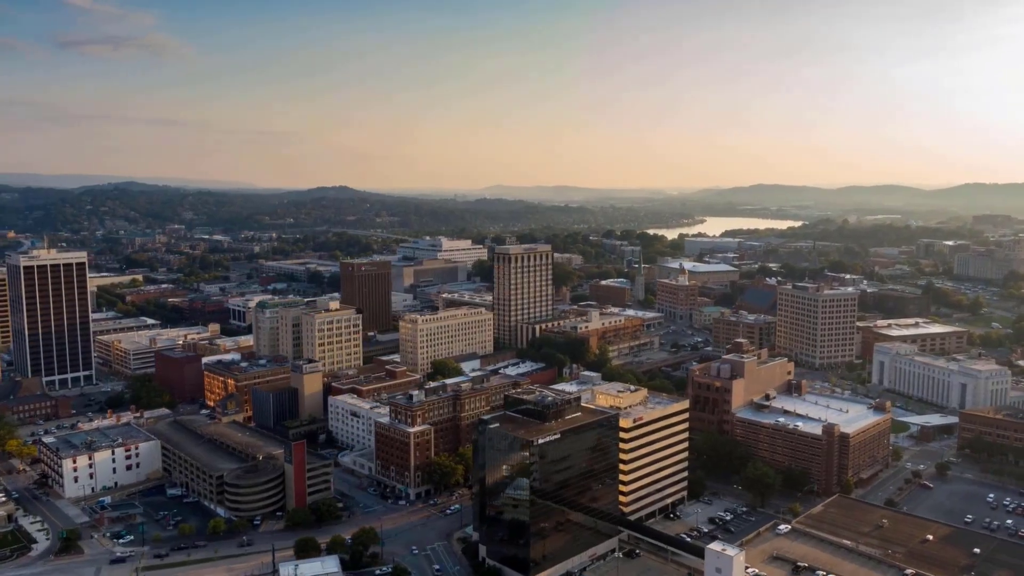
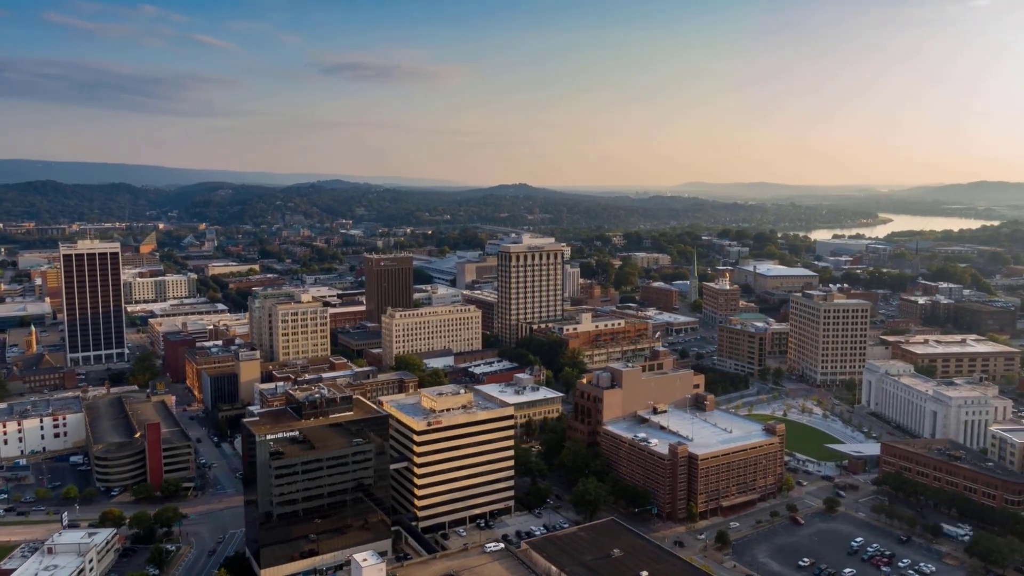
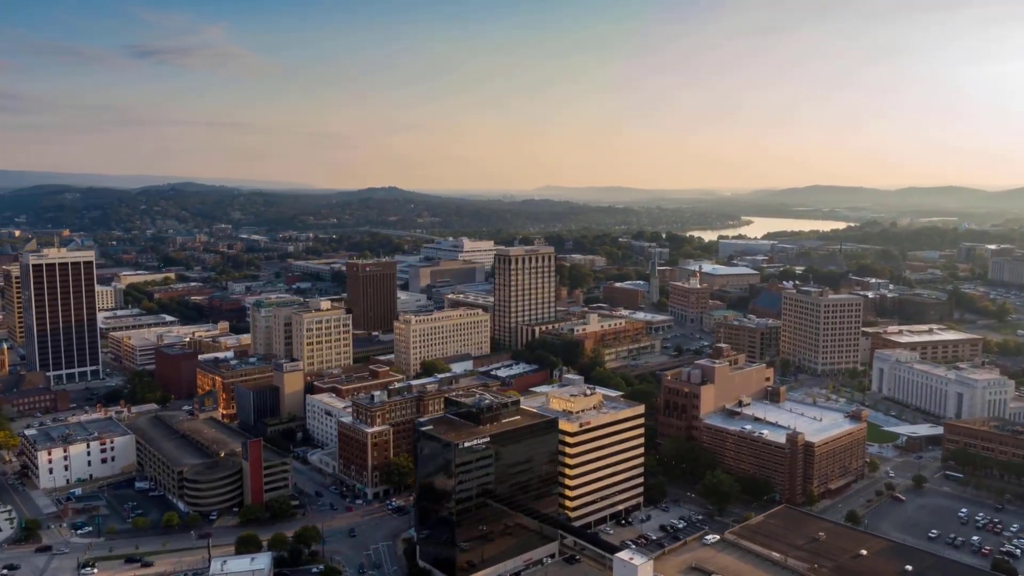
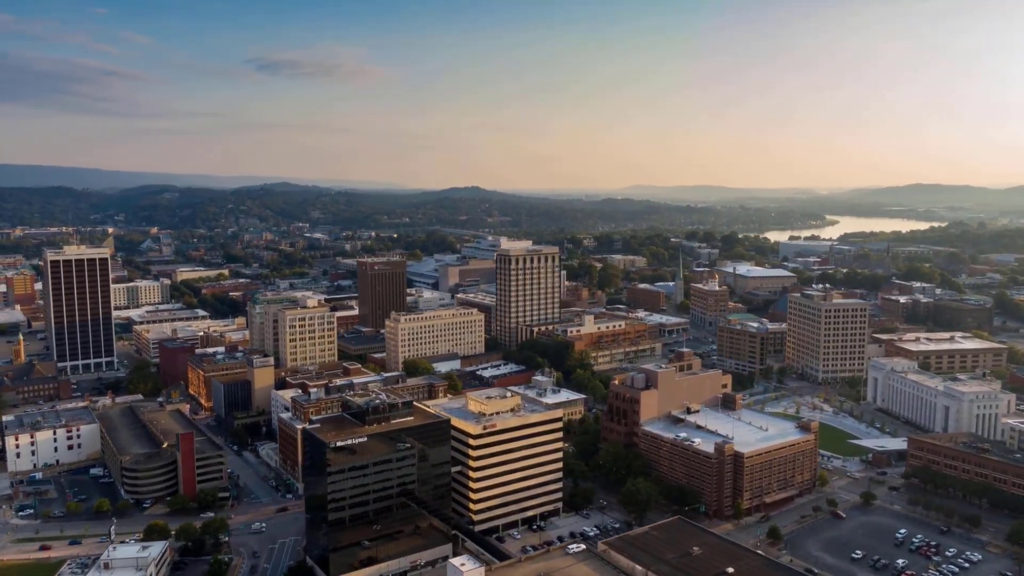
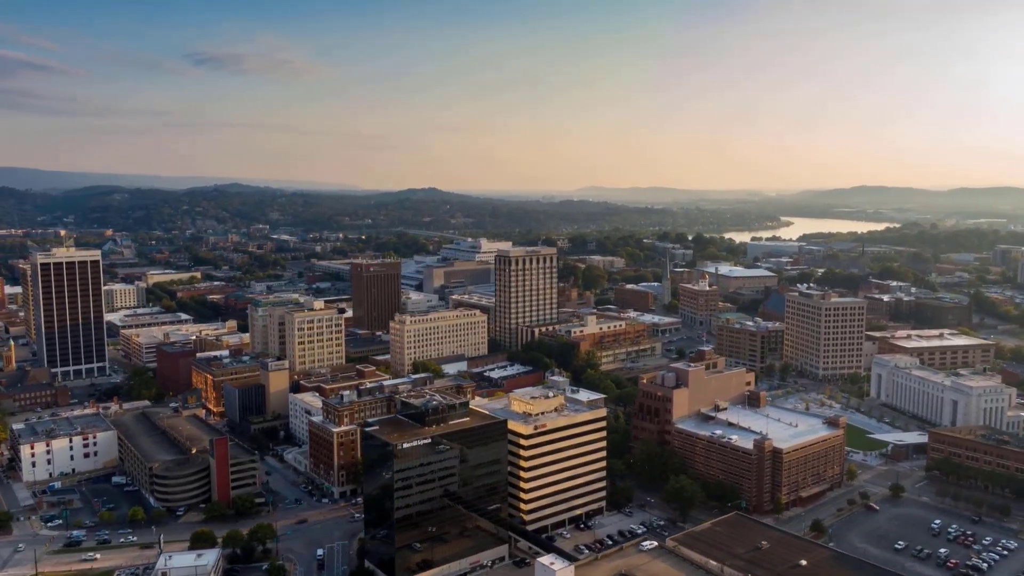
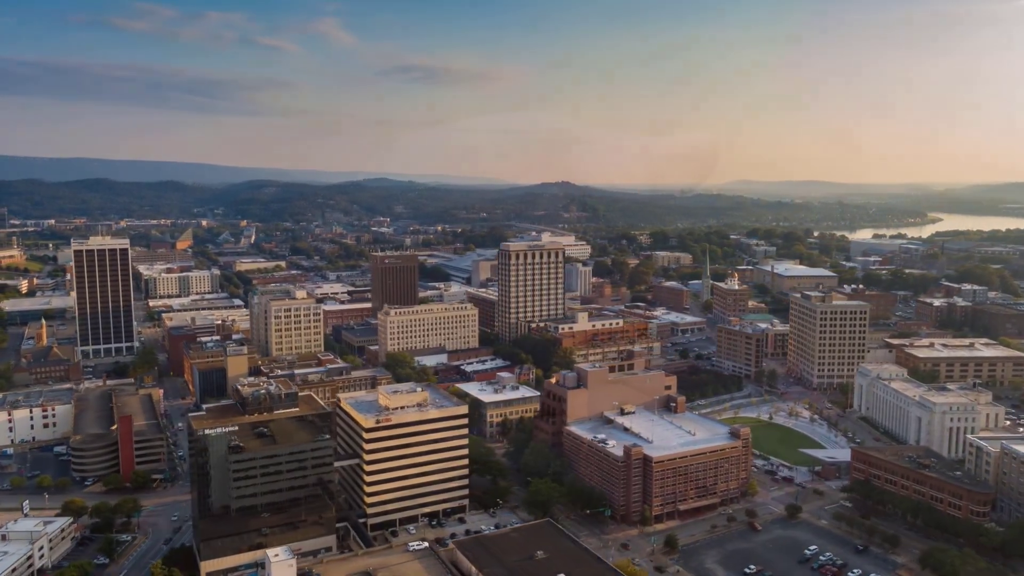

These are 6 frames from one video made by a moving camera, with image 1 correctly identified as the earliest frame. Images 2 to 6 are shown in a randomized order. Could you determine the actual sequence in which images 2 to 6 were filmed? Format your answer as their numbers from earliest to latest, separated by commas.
3, 5, 4, 2, 6
